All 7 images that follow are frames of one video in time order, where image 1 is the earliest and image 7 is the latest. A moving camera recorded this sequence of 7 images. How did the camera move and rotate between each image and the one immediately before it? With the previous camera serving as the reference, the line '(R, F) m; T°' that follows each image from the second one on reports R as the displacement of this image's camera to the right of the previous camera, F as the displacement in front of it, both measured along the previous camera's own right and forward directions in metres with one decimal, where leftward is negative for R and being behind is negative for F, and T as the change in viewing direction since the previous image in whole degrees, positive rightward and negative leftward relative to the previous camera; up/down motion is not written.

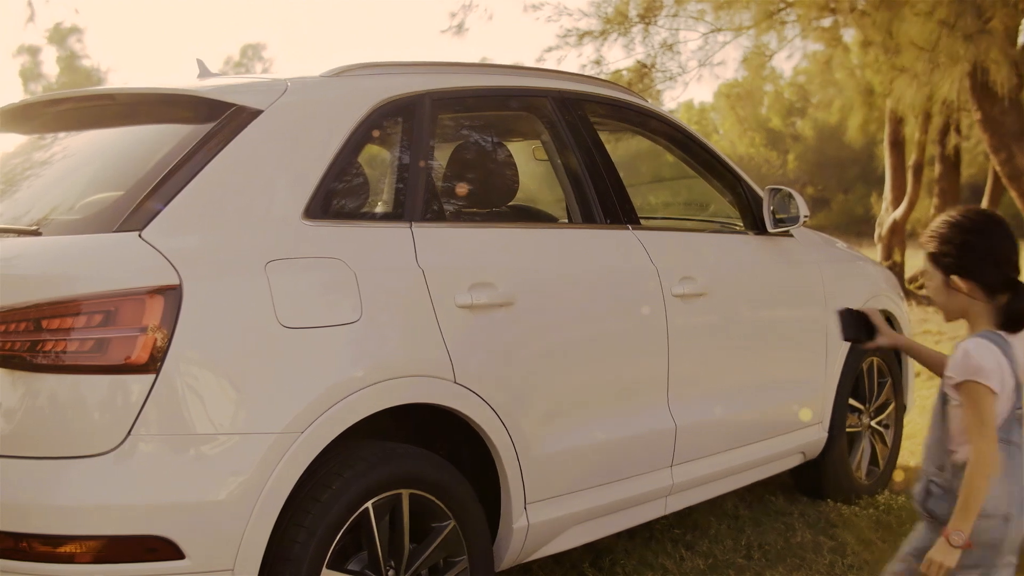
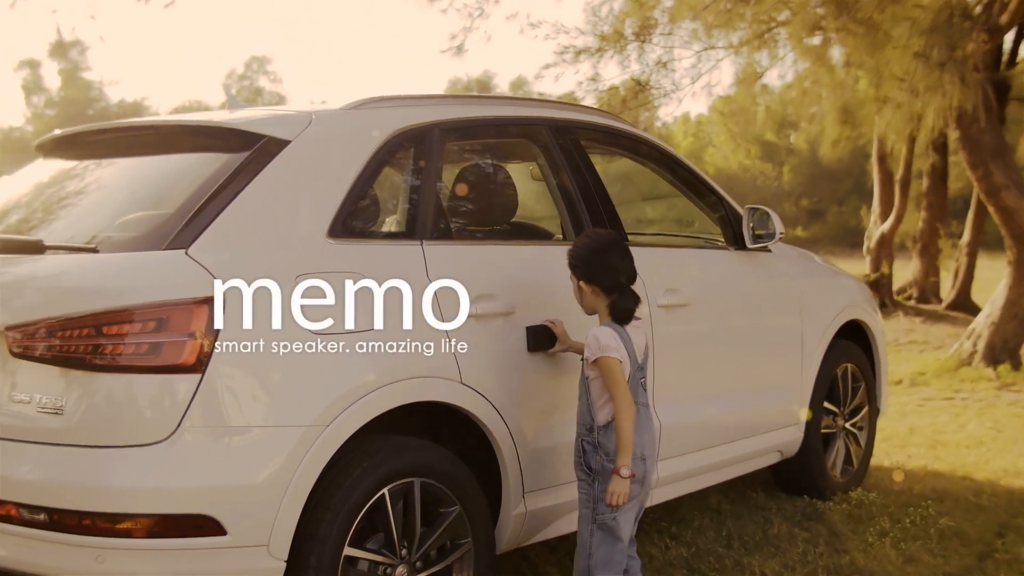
(0.0, -0.3) m; 0°
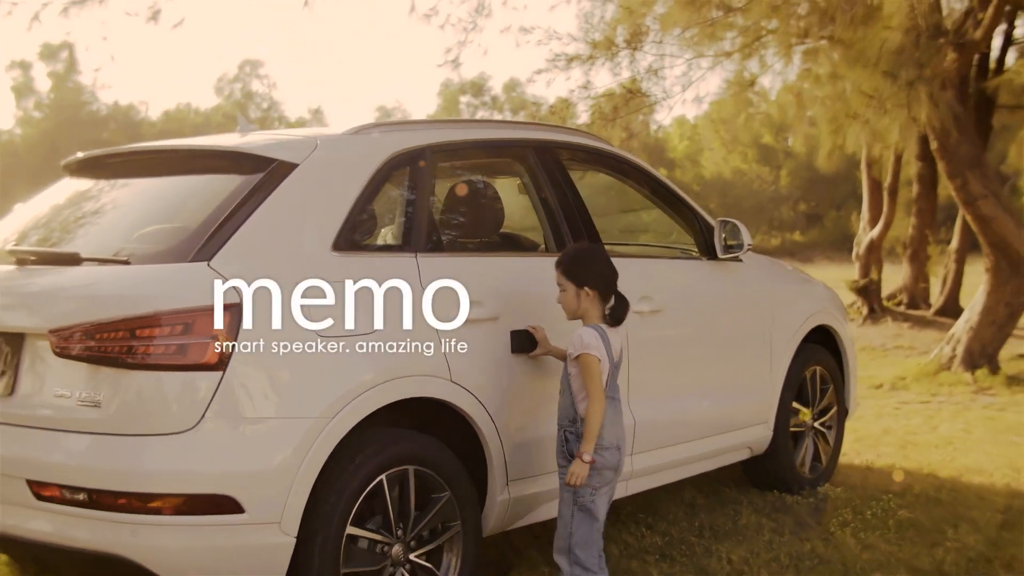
(0.0, -0.4) m; 0°
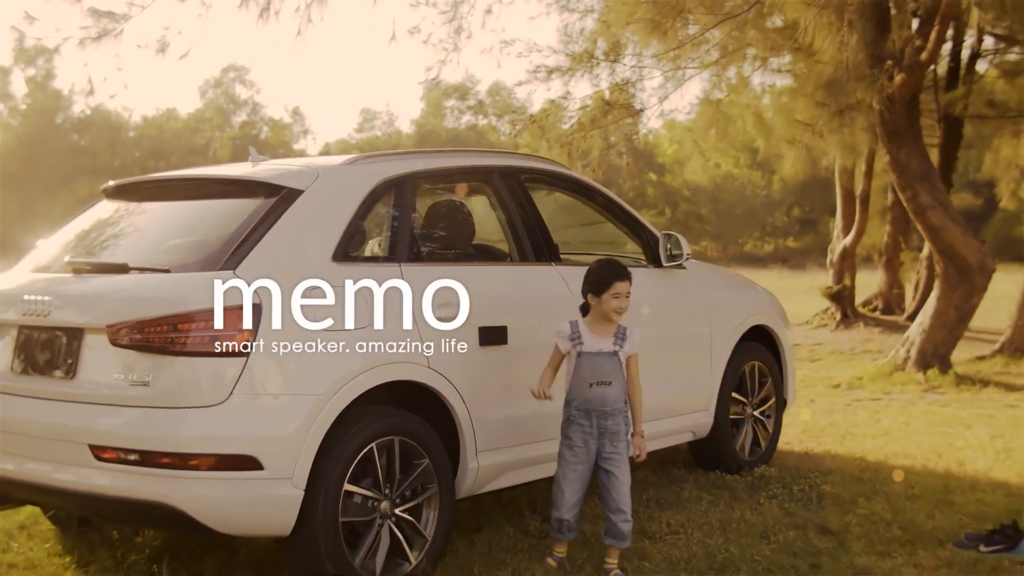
(+0.1, -0.8) m; +1°
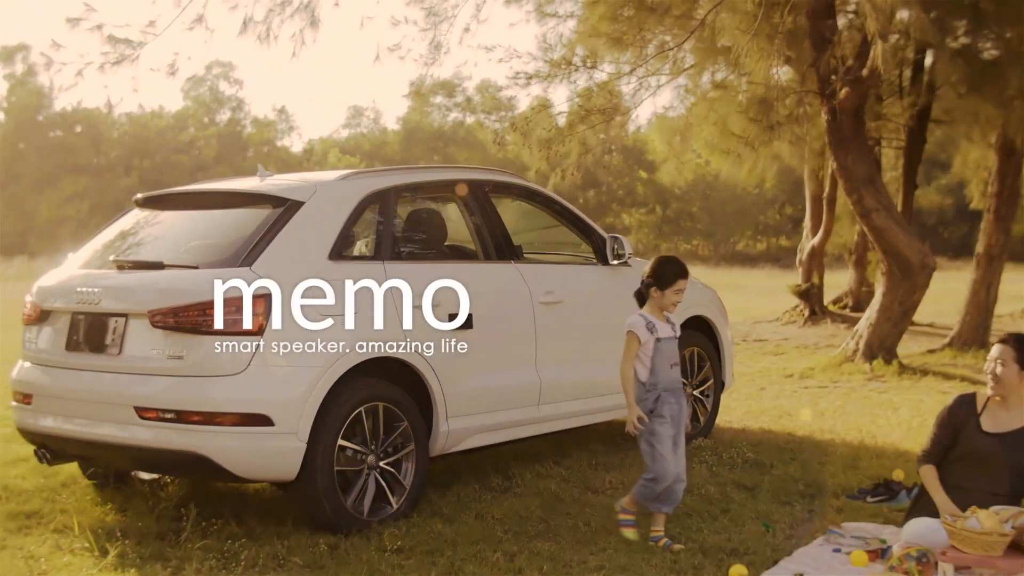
(+0.1, -0.9) m; +1°
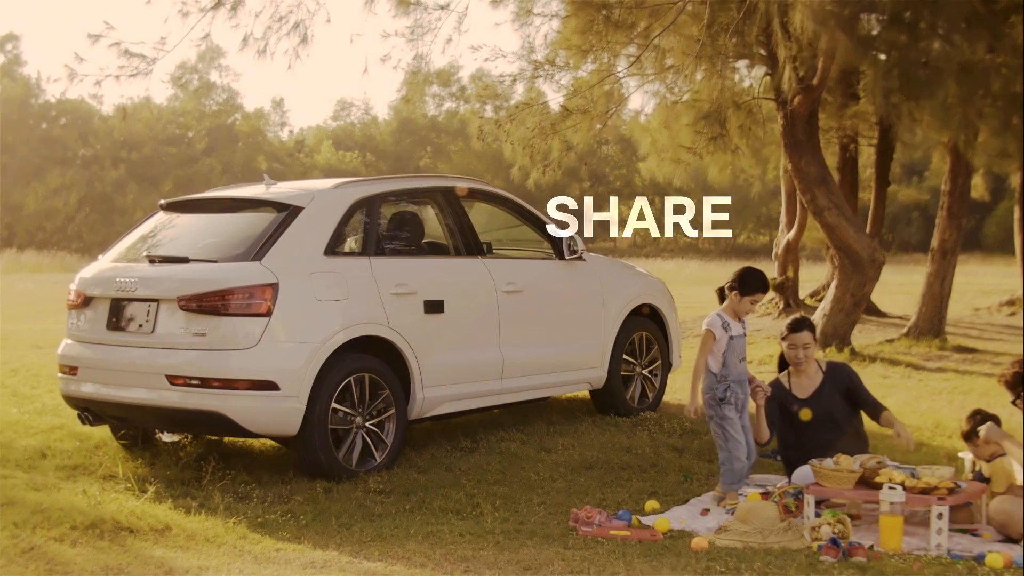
(+0.1, -1.0) m; 0°
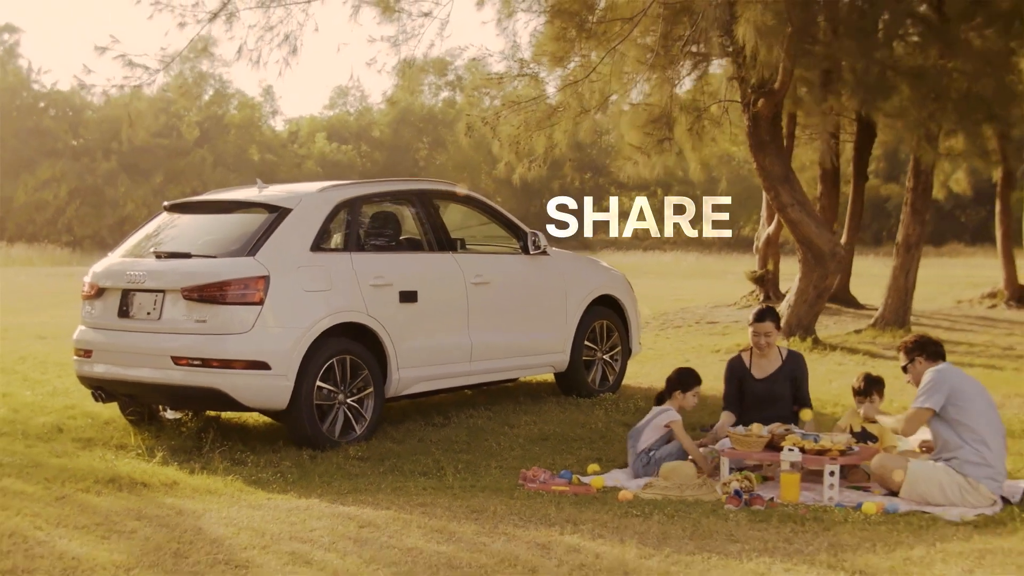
(+0.1, -0.8) m; 0°
